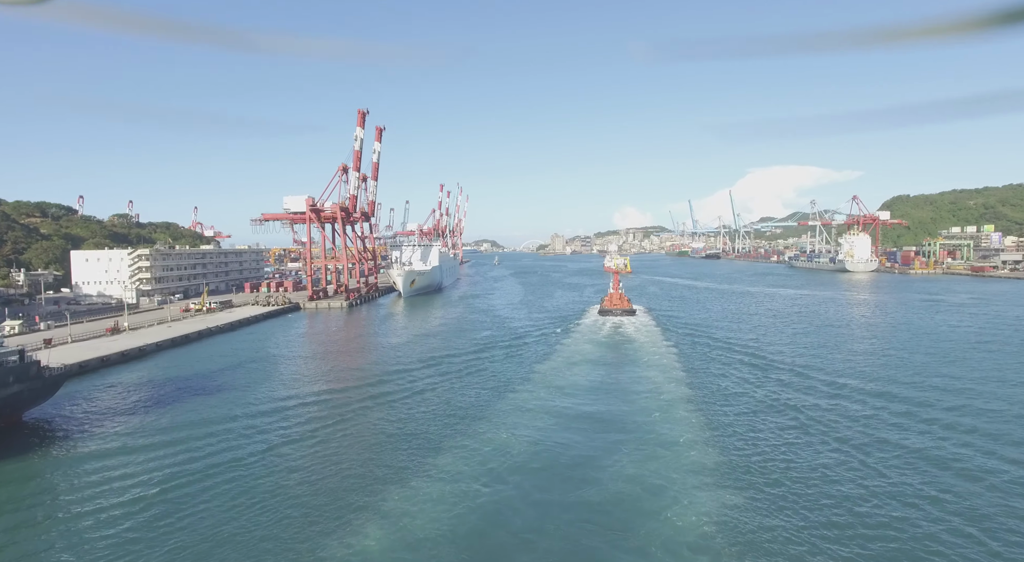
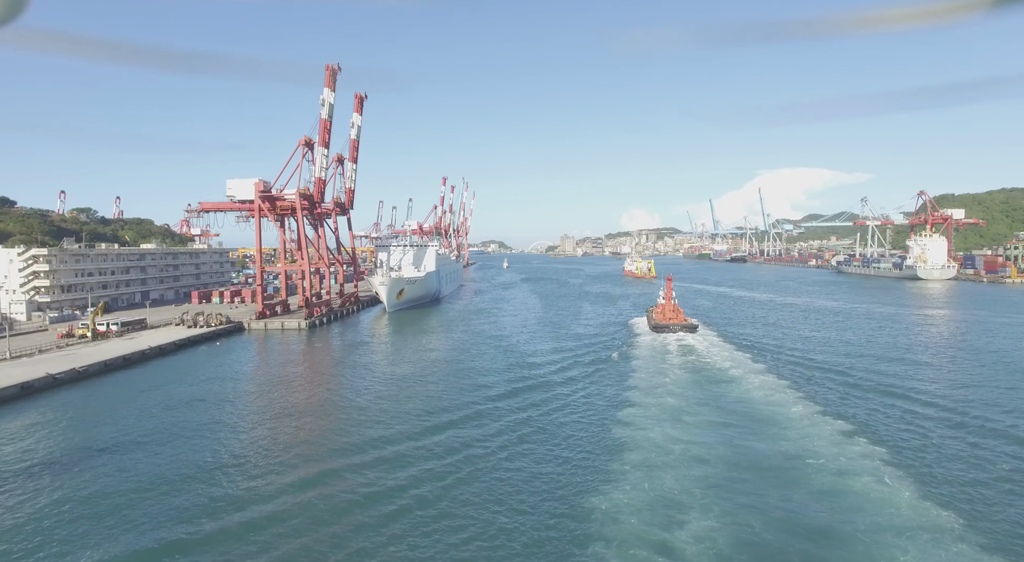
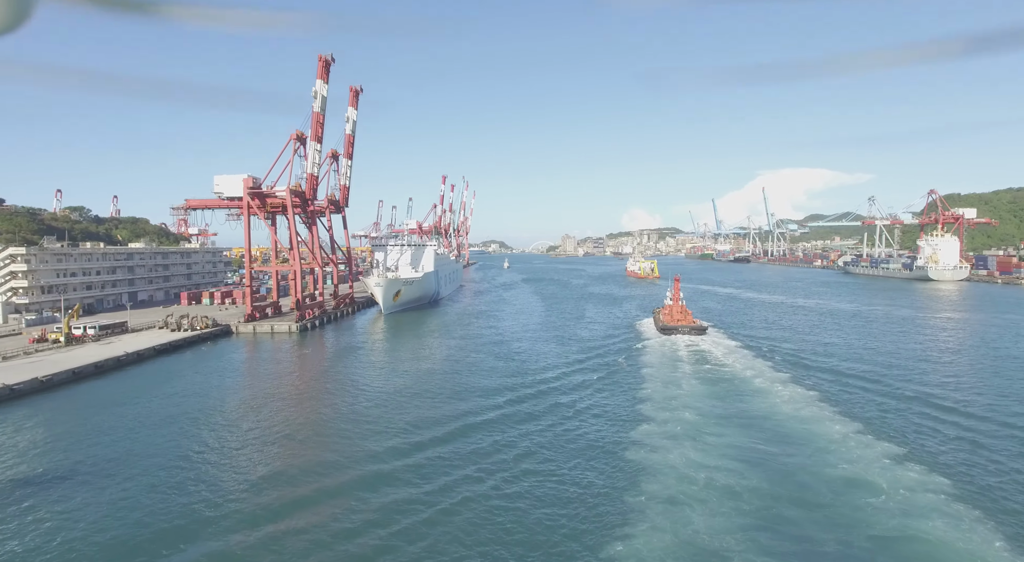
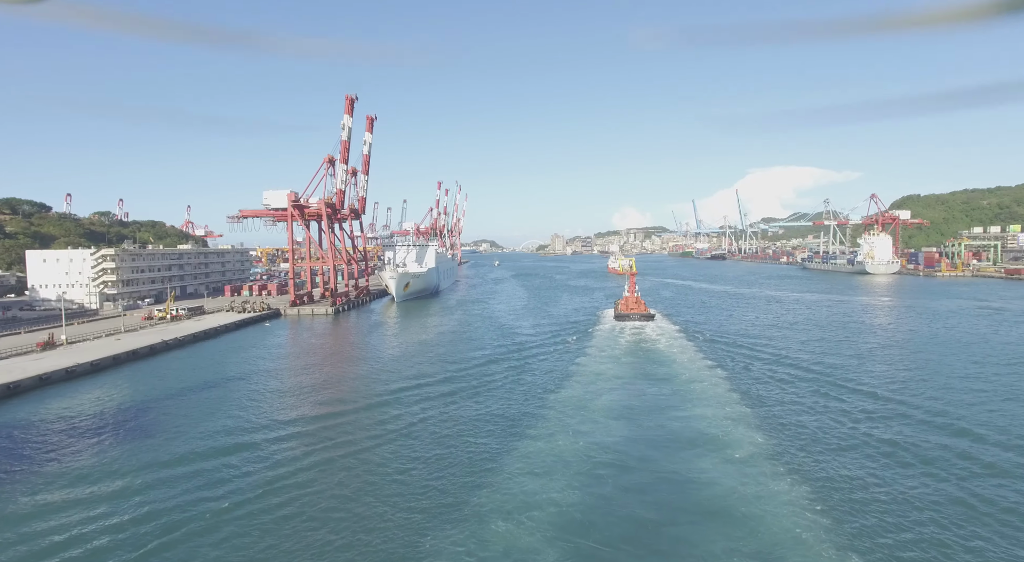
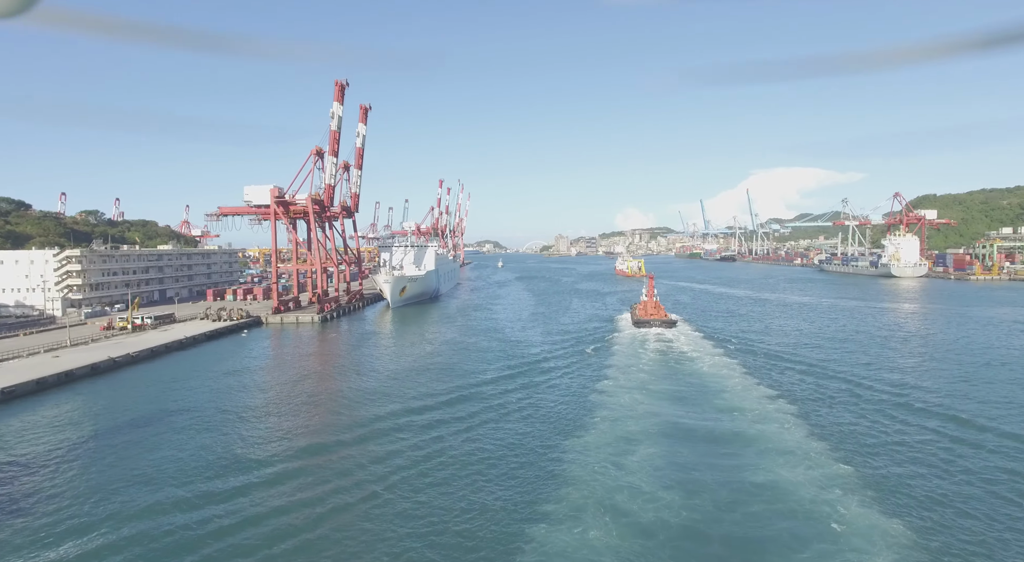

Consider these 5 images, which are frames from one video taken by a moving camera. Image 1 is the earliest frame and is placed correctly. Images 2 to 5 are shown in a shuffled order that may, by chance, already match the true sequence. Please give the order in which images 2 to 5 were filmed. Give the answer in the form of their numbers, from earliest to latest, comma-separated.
4, 5, 2, 3
